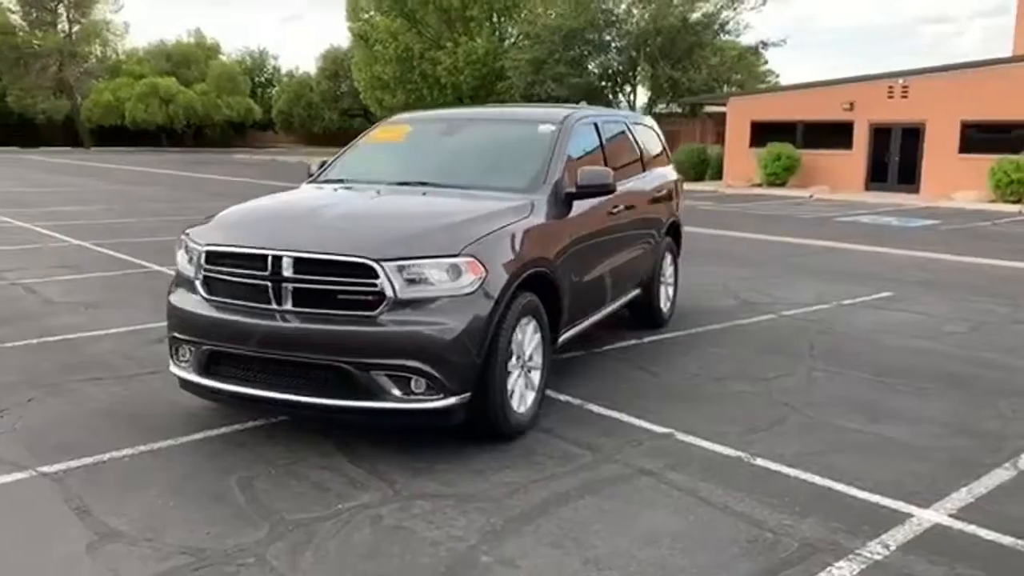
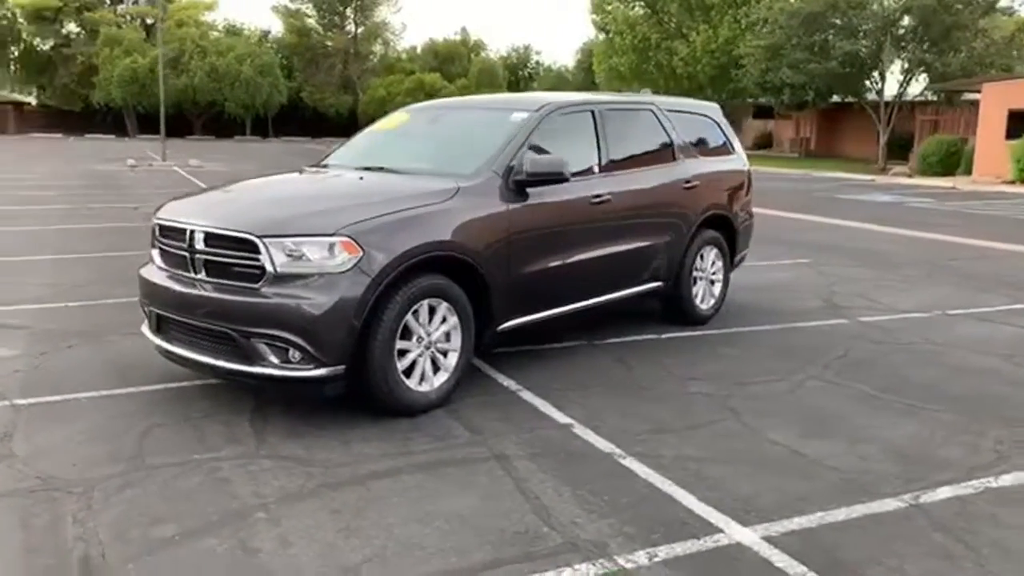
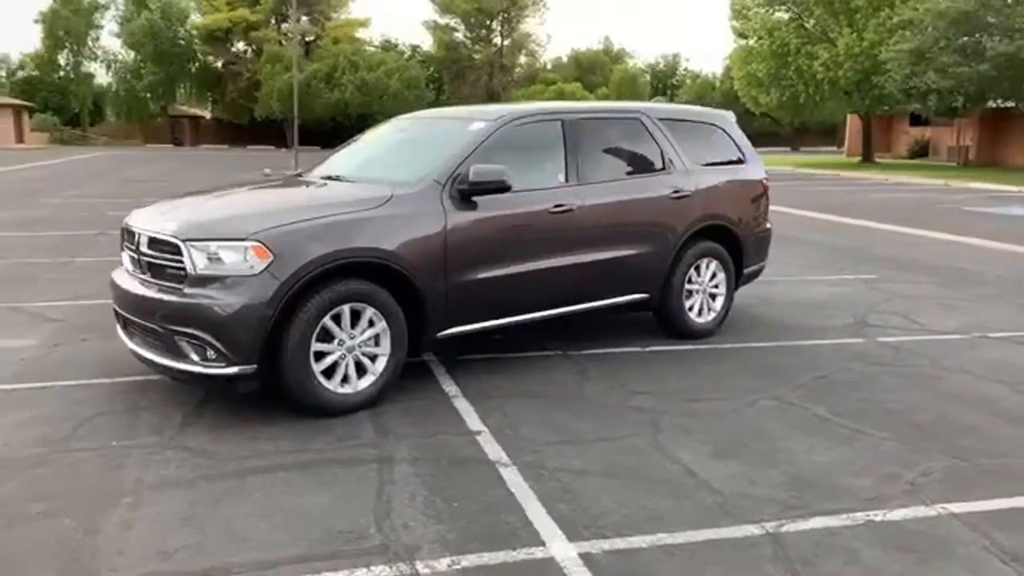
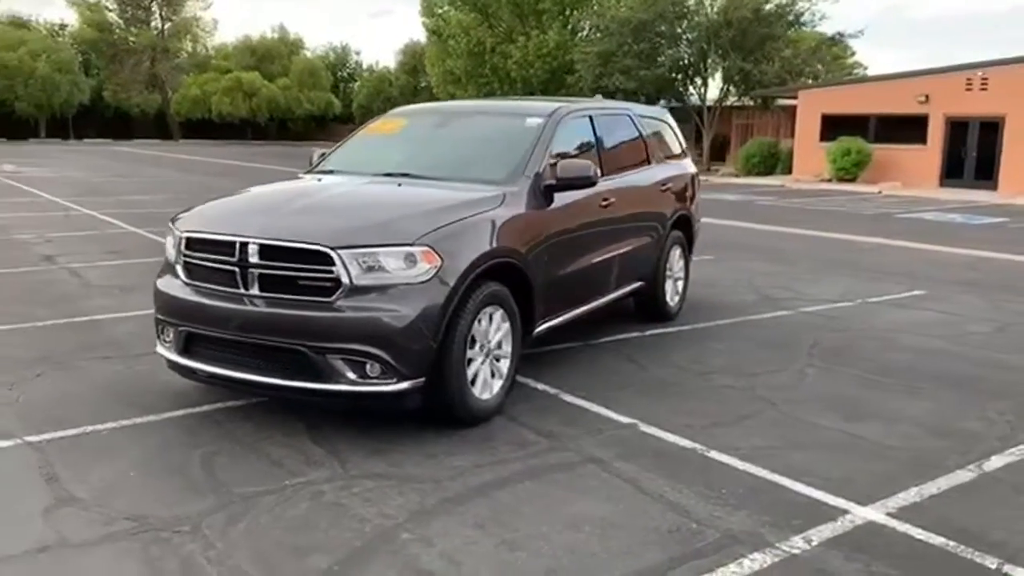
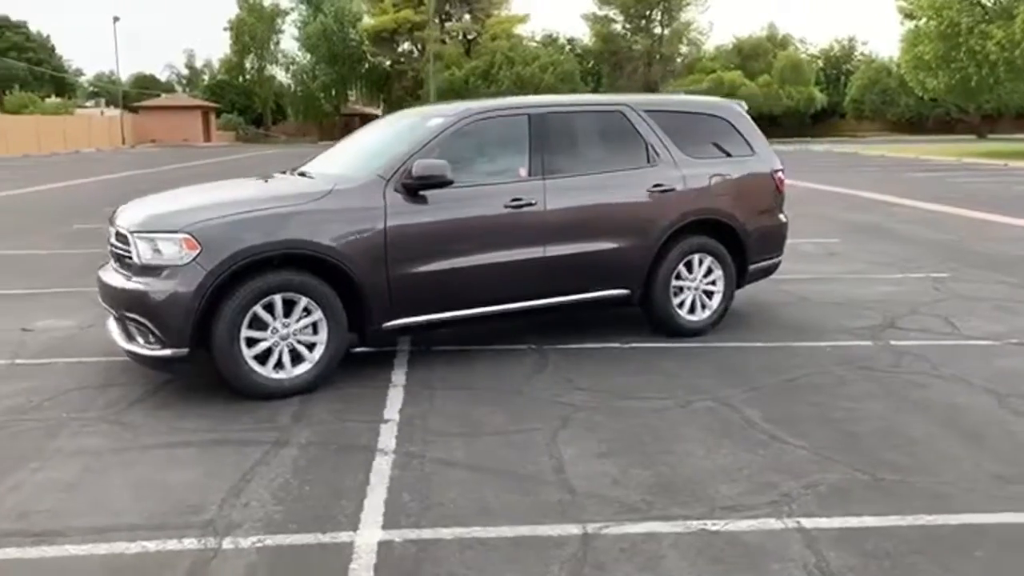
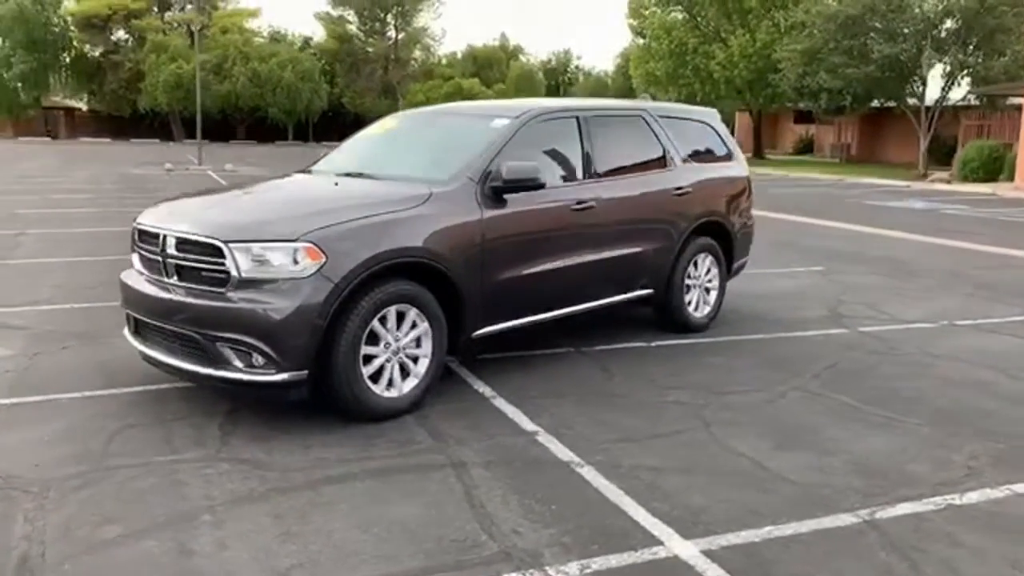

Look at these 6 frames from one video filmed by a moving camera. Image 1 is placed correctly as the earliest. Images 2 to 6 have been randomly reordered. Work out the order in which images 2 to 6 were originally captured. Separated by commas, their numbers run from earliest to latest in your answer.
4, 2, 6, 3, 5
